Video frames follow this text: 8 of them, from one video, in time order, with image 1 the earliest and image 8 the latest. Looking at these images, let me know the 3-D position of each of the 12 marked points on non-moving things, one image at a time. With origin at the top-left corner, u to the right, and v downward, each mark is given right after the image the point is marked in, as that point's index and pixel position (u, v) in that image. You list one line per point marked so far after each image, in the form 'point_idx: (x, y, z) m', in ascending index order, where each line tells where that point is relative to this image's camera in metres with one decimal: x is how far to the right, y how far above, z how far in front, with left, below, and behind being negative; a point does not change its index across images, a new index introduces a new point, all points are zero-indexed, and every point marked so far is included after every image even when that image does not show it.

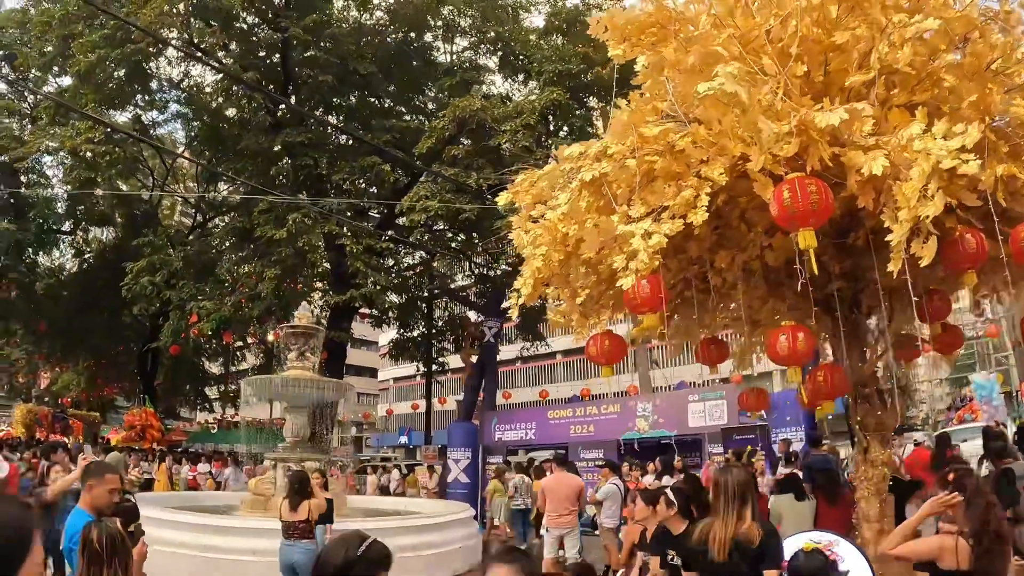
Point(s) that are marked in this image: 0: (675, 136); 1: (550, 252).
0: (+1.0, +1.0, +5.1) m
1: (+0.3, +0.3, +5.6) m
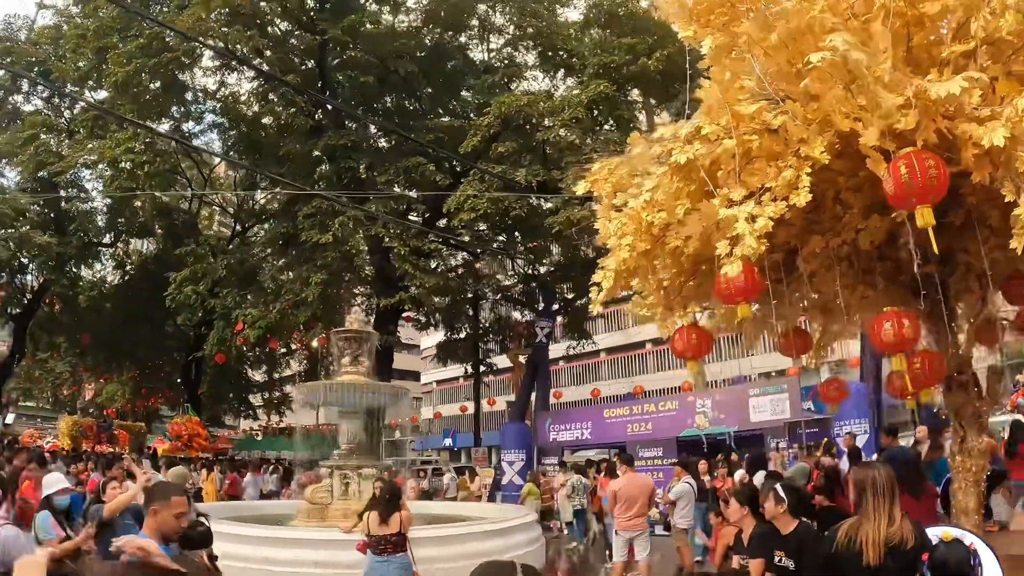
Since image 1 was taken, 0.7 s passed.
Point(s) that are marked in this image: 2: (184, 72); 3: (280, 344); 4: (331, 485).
0: (+1.6, +1.0, +4.8) m
1: (+0.8, +0.3, +5.3) m
2: (-8.1, +5.4, +19.7) m
3: (-5.2, -1.2, +17.9) m
4: (-2.4, -2.6, +10.3) m
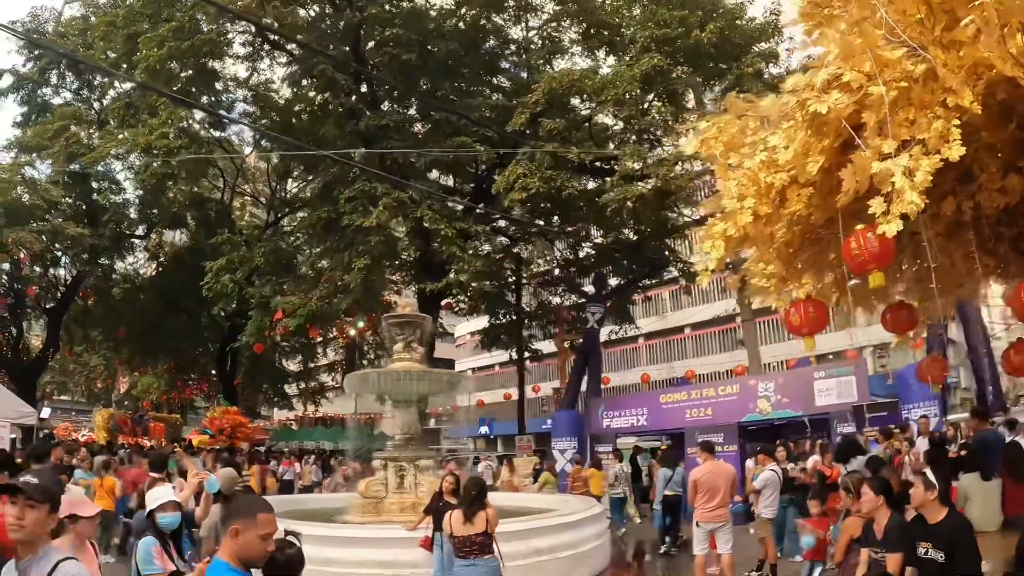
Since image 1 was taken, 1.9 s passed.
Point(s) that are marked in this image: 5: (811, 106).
0: (+2.2, +1.2, +4.3) m
1: (+1.5, +0.5, +4.8) m
2: (-7.2, +5.6, +19.3) m
3: (-4.2, -0.9, +17.6) m
4: (-1.6, -2.4, +9.9) m
5: (+1.7, +1.0, +4.5) m
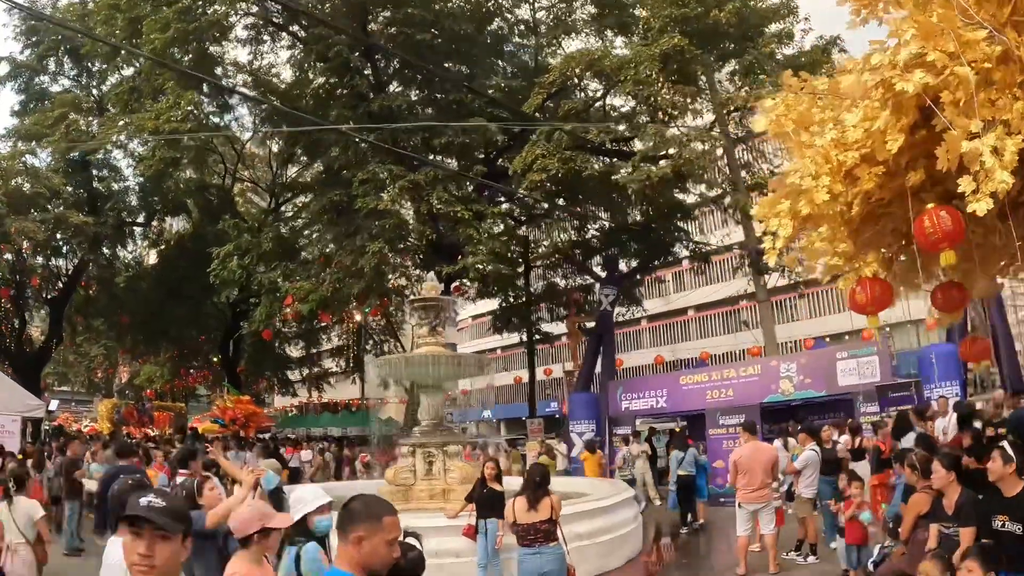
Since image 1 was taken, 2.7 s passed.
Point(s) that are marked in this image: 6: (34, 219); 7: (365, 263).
0: (+2.6, +1.4, +4.2) m
1: (+1.9, +0.6, +4.7) m
2: (-7.0, +5.9, +19.0) m
3: (-3.9, -0.6, +17.5) m
4: (-1.2, -2.2, +9.9) m
5: (+2.1, +1.1, +4.4) m
6: (-12.0, +1.7, +19.5) m
7: (-2.9, +0.5, +15.7) m
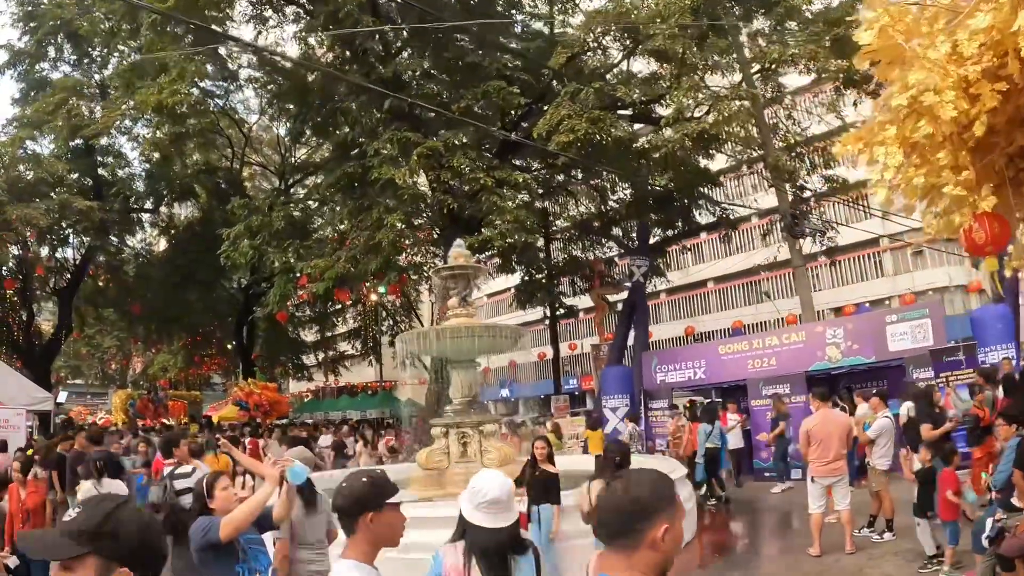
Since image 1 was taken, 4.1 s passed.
0: (+2.9, +1.7, +3.5) m
1: (+2.2, +1.0, +4.0) m
2: (-6.7, +6.3, +18.3) m
3: (-3.4, -0.1, +16.9) m
4: (-0.8, -1.8, +9.3) m
5: (+2.4, +1.5, +3.7) m
6: (-11.5, +2.0, +18.9) m
7: (-2.4, +0.9, +15.0) m
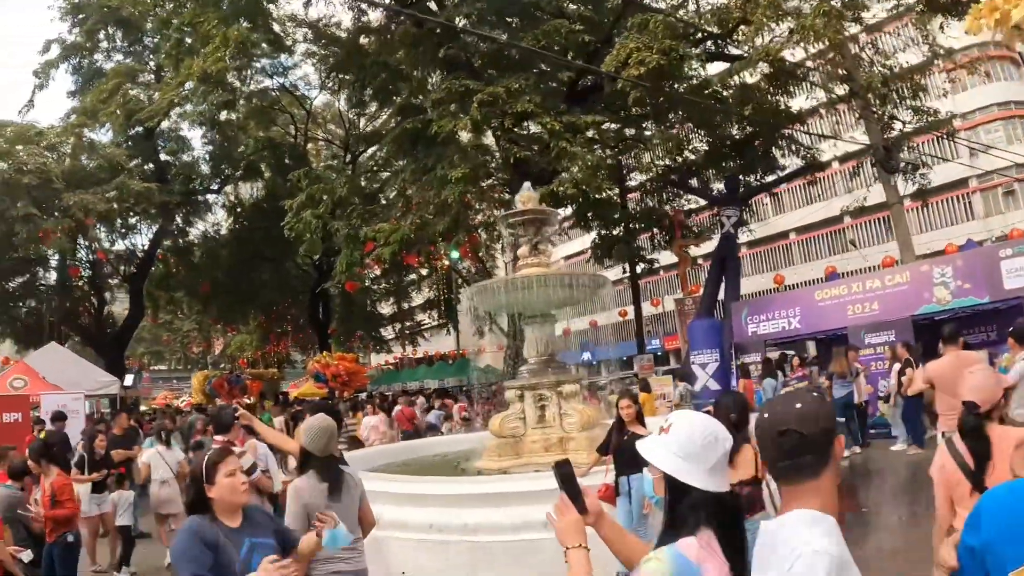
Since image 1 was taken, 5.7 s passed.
0: (+3.0, +2.1, +2.4) m
1: (+2.4, +1.4, +3.0) m
2: (-5.5, +6.8, +17.8) m
3: (-2.0, +0.5, +16.3) m
4: (+0.1, -1.4, +8.6) m
5: (+2.5, +1.9, +2.6) m
6: (-10.0, +2.3, +19.0) m
7: (-1.2, +1.6, +14.4) m
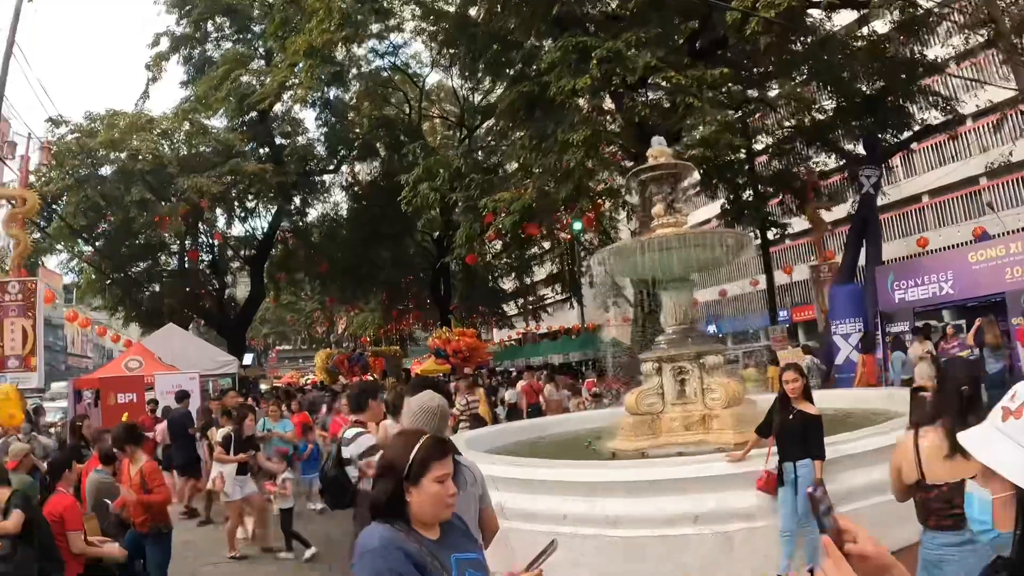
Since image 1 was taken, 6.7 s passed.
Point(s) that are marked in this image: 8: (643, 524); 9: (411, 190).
0: (+3.3, +2.4, +1.1) m
1: (+2.8, +1.7, +1.8) m
2: (-3.1, +7.3, +17.5) m
3: (+0.4, +1.1, +15.7) m
4: (+1.4, -1.0, +7.8) m
5: (+2.8, +2.1, +1.4) m
6: (-7.2, +2.7, +19.5) m
7: (+0.8, +2.1, +13.6) m
8: (+0.8, -1.4, +4.7) m
9: (-2.2, +2.0, +16.9) m
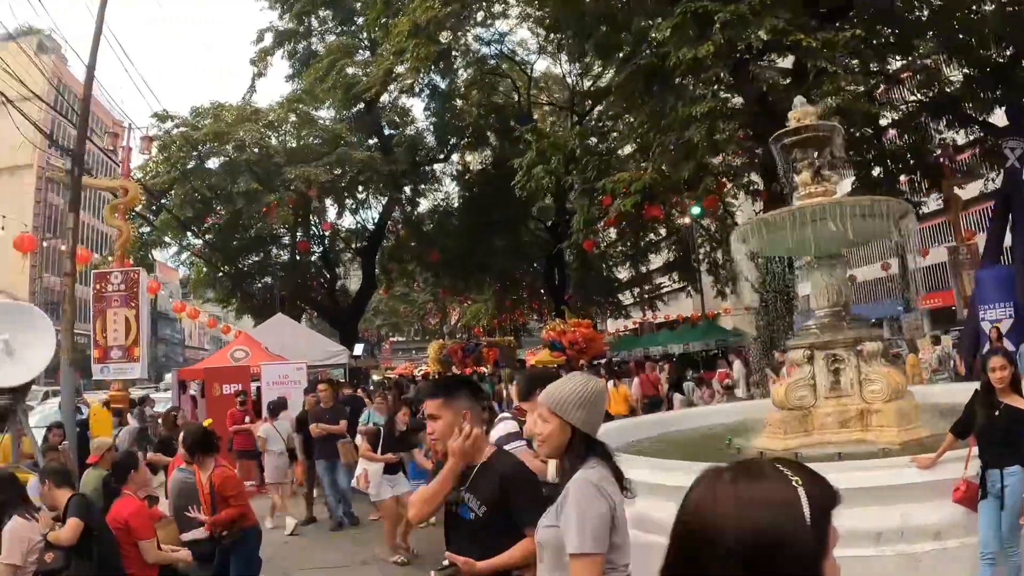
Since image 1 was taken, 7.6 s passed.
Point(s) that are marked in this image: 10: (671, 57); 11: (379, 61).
0: (+3.3, +2.6, 0.0) m
1: (+3.0, +1.8, +0.8) m
2: (-0.7, +7.6, +17.1) m
3: (+2.6, +1.3, +14.8) m
4: (+2.5, -0.8, +6.9) m
5: (+3.0, +2.3, +0.3) m
6: (-4.4, +2.9, +19.6) m
7: (+2.7, +2.3, +12.7) m
8: (+1.4, -1.2, +3.9) m
9: (+0.1, +2.2, +16.3) m
10: (+2.4, +3.5, +12.7) m
11: (-3.0, +5.3, +18.6) m
